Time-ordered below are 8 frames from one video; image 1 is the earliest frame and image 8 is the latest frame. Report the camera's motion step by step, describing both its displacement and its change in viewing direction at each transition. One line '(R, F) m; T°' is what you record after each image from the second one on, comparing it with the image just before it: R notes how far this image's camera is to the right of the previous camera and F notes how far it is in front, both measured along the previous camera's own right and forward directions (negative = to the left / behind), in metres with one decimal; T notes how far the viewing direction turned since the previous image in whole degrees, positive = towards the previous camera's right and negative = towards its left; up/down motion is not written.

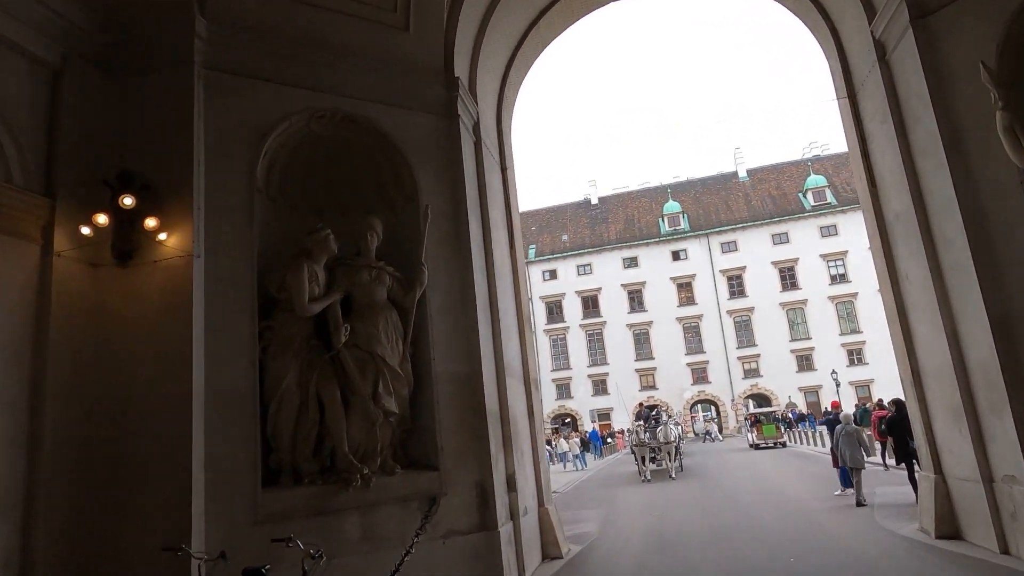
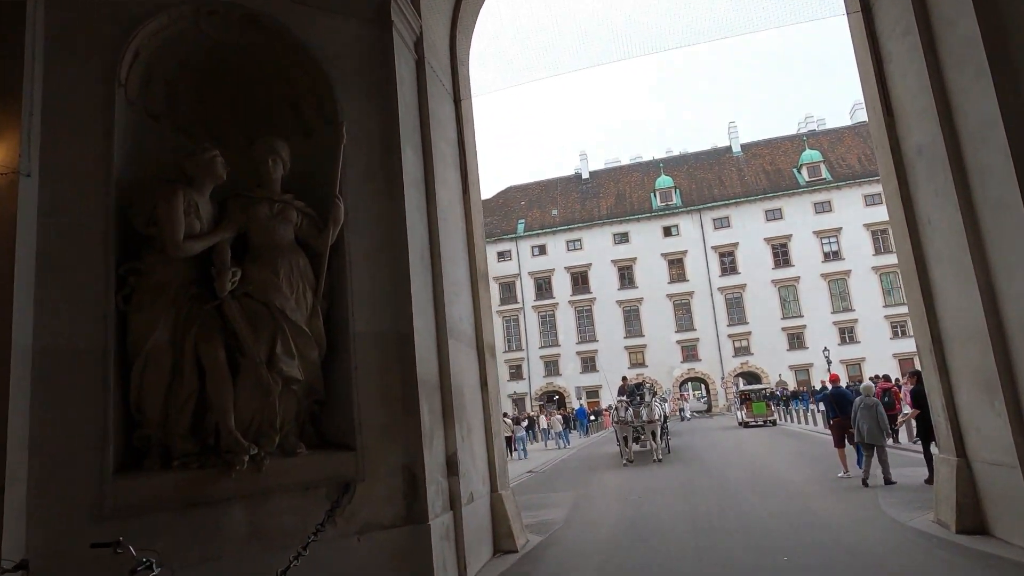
(+0.5, +1.4) m; +1°
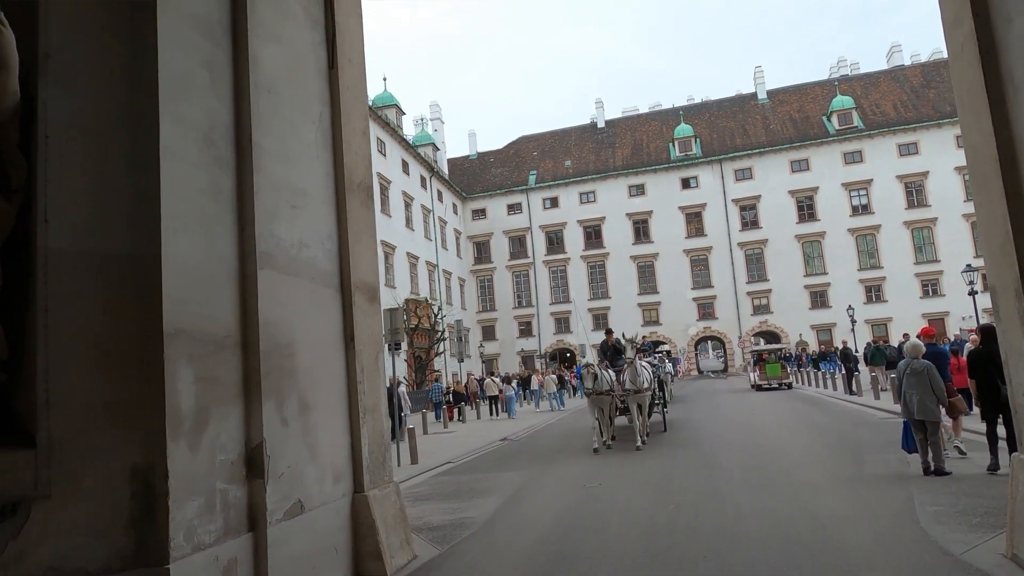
(+1.3, +2.6) m; -2°
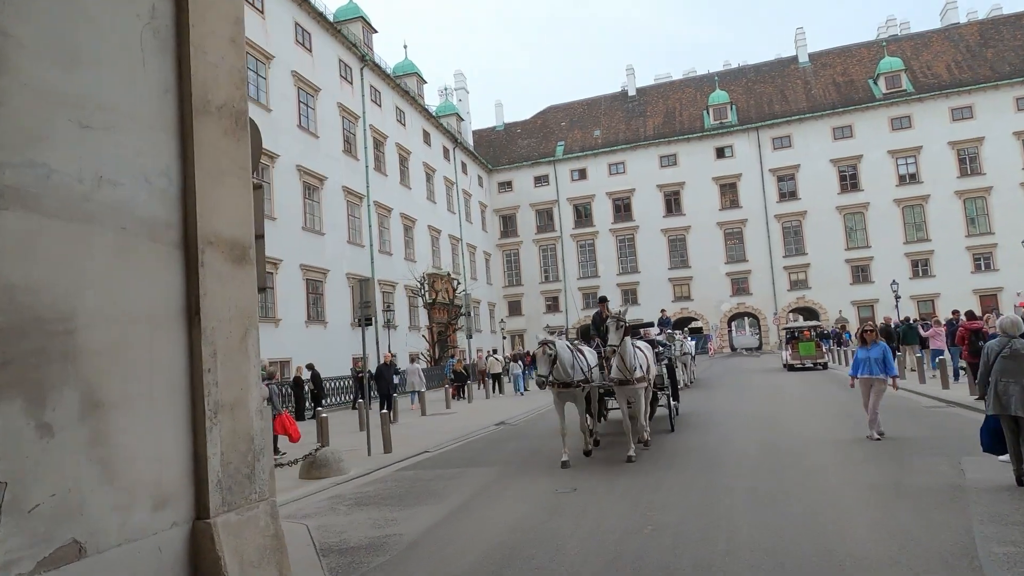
(+0.9, +1.6) m; -3°
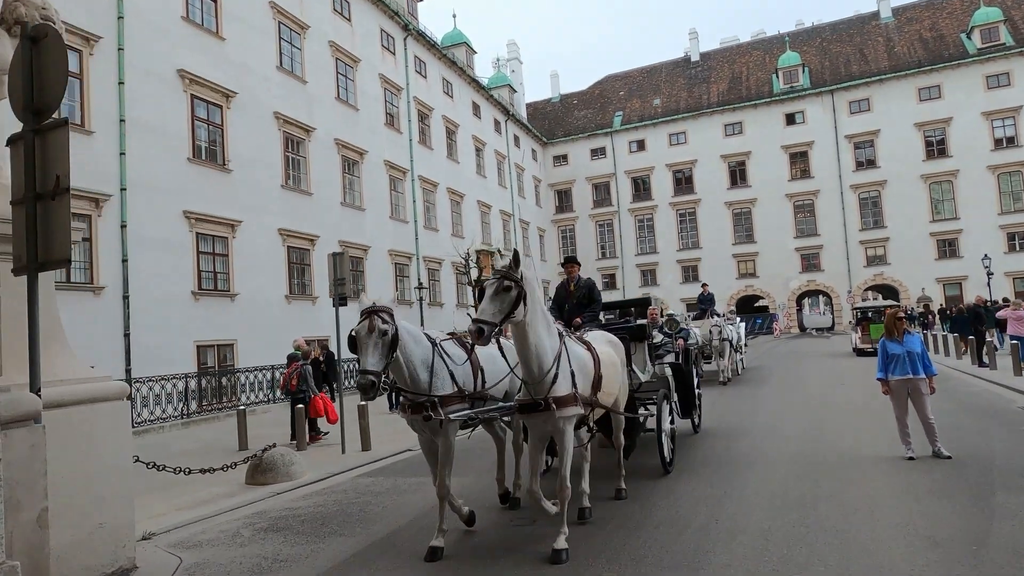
(+1.1, +1.7) m; -6°
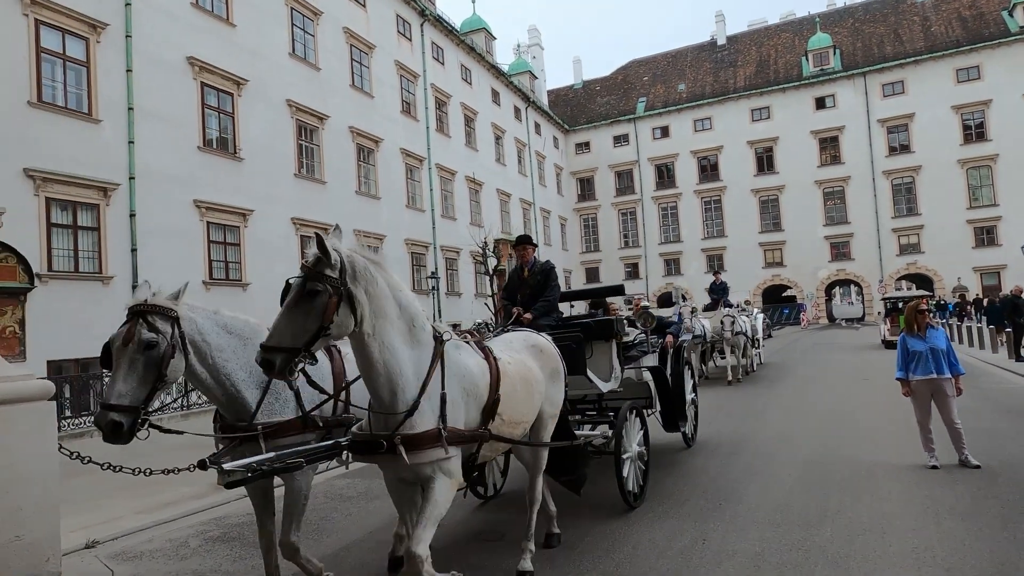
(+0.5, +0.6) m; -2°
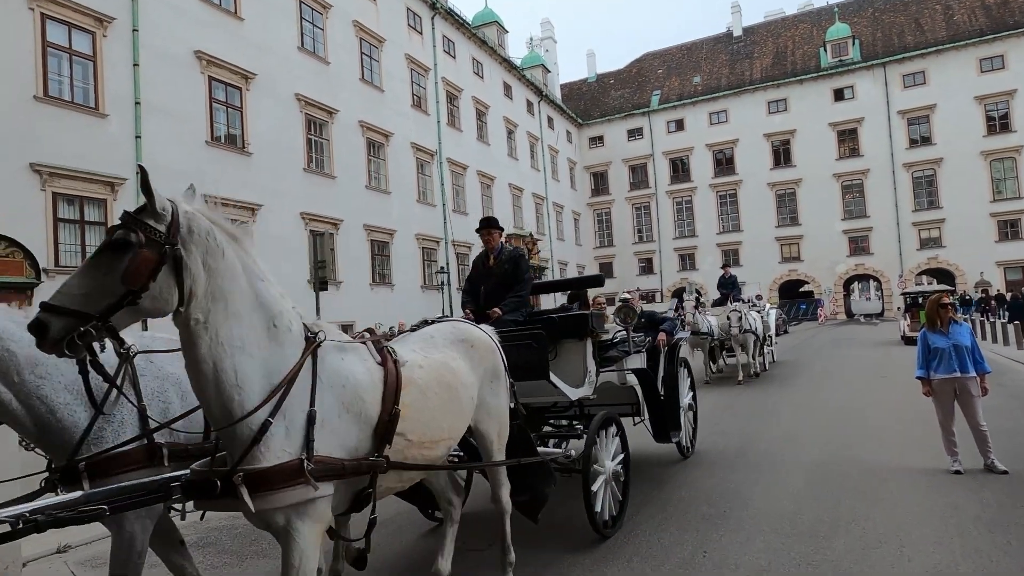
(+0.2, +0.3) m; -1°
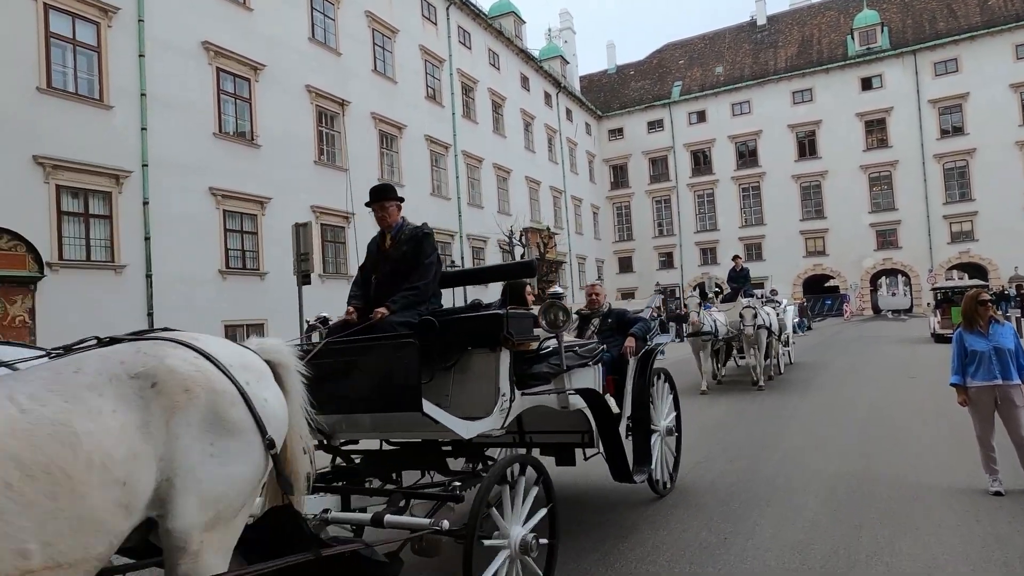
(+0.4, +0.6) m; -2°
